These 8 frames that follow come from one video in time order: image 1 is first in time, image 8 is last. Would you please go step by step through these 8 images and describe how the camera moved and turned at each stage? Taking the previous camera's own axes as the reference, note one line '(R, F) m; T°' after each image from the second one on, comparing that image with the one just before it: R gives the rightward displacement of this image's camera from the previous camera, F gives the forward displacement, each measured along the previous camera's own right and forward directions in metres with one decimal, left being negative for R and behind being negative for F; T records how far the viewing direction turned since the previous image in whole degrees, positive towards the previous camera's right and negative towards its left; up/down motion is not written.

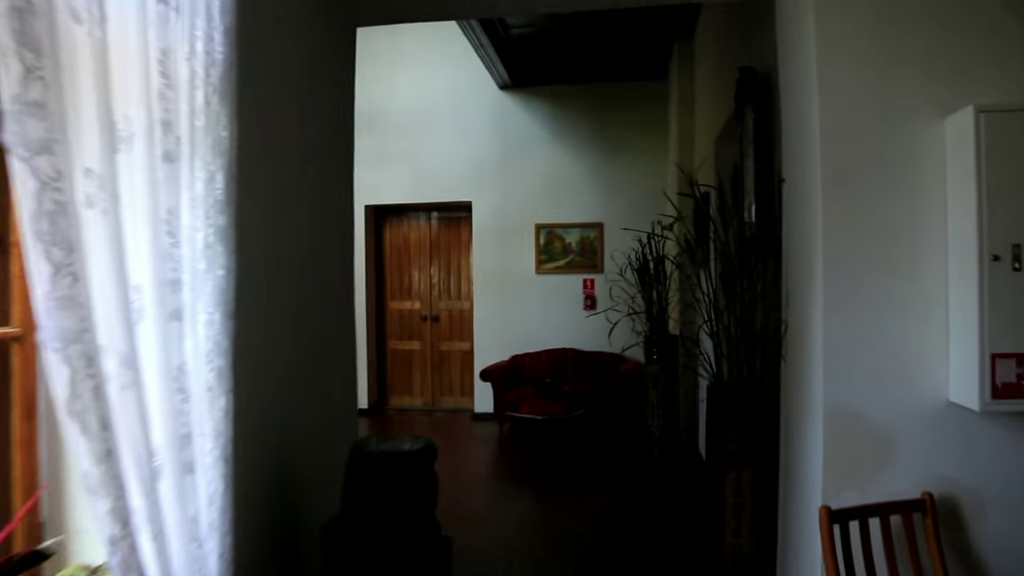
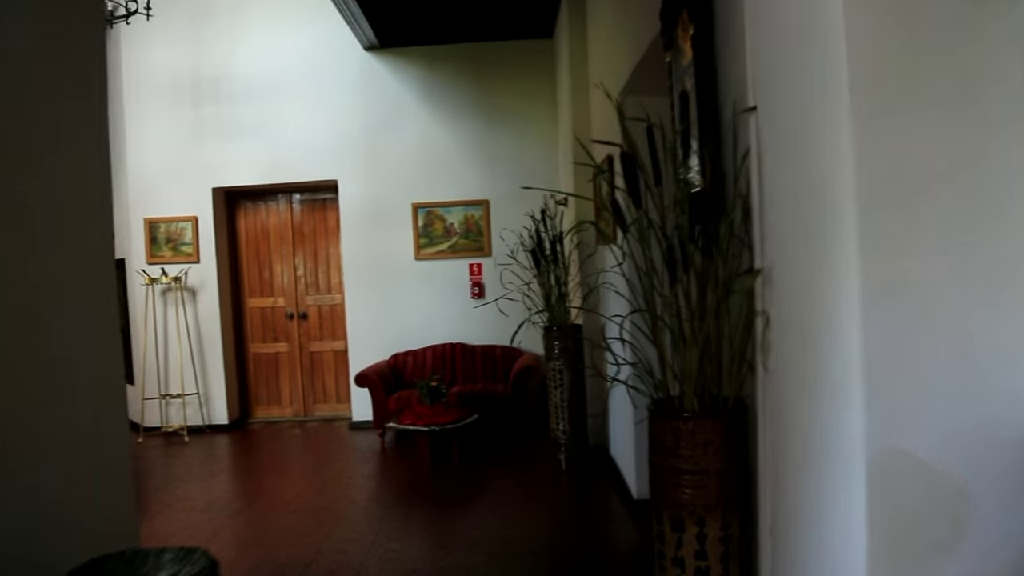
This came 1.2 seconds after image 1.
(+0.1, +0.8) m; +8°
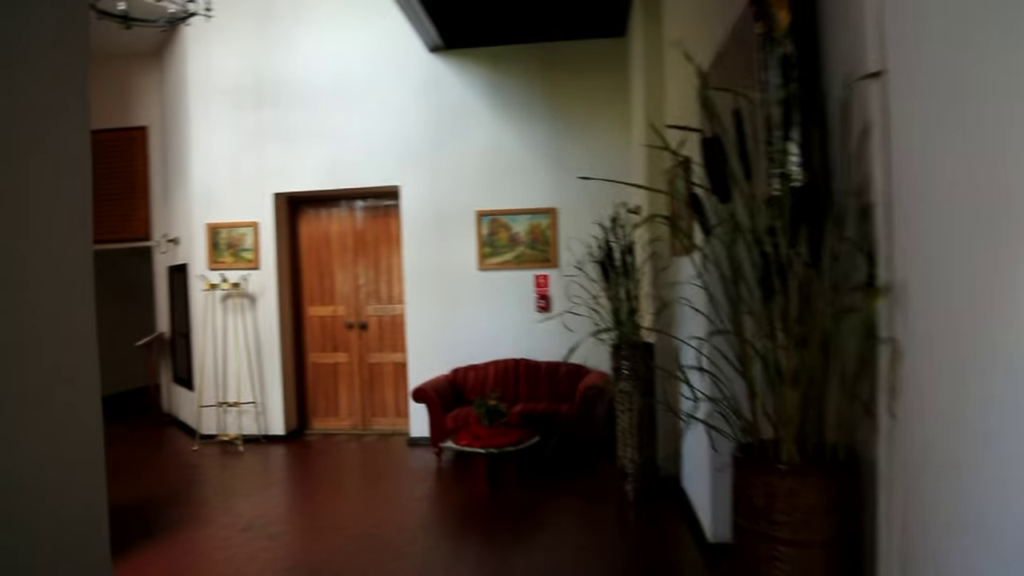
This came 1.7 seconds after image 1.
(0.0, +0.3) m; -5°
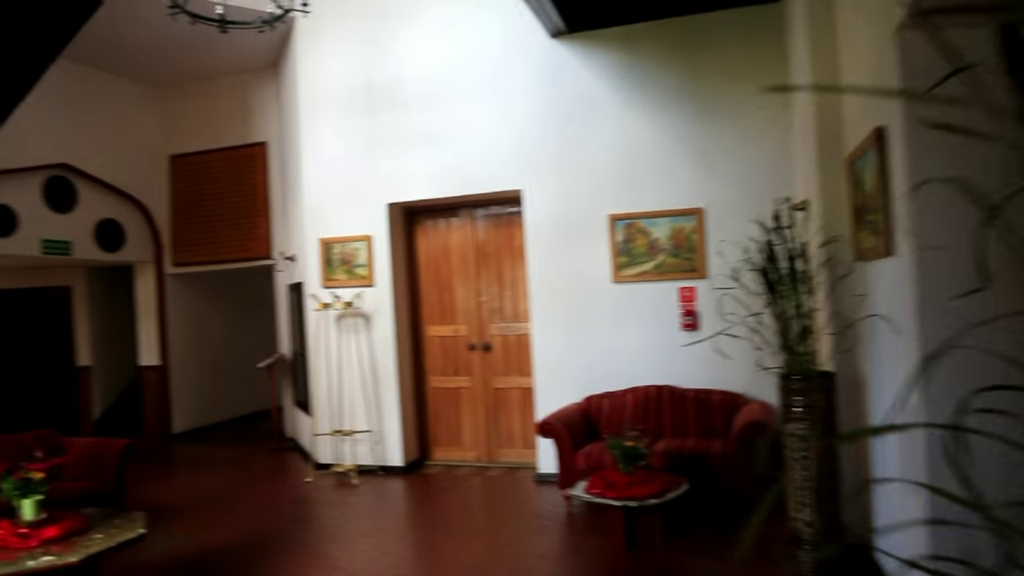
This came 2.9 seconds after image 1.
(0.0, +0.7) m; -10°
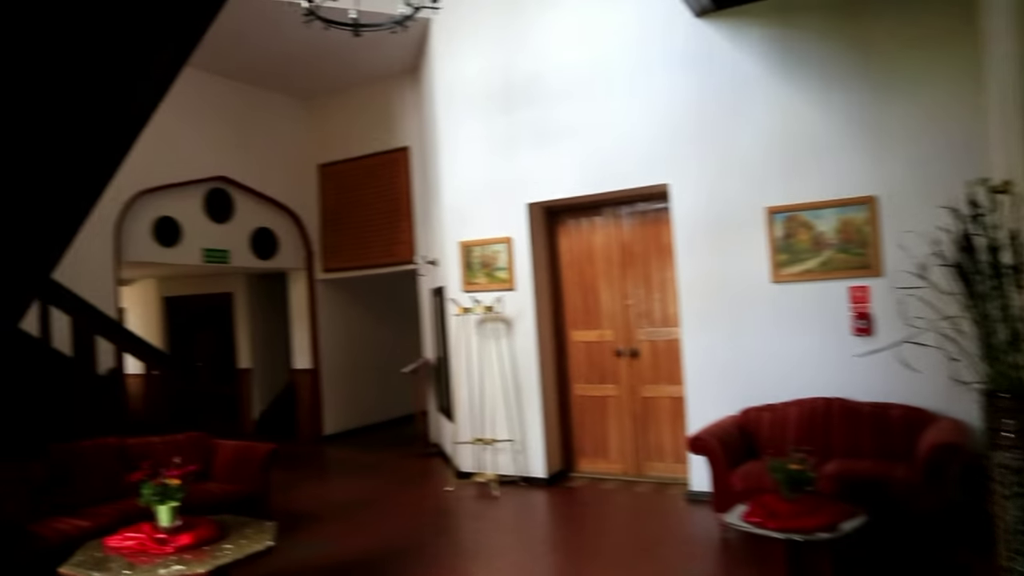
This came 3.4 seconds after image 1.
(0.0, +0.3) m; -11°
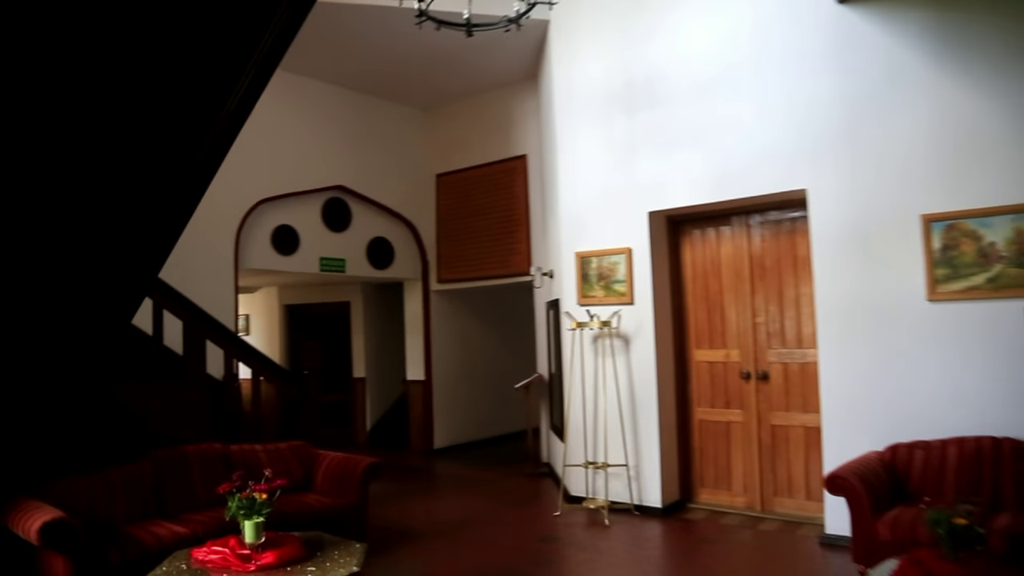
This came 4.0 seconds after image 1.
(0.0, +0.3) m; -9°
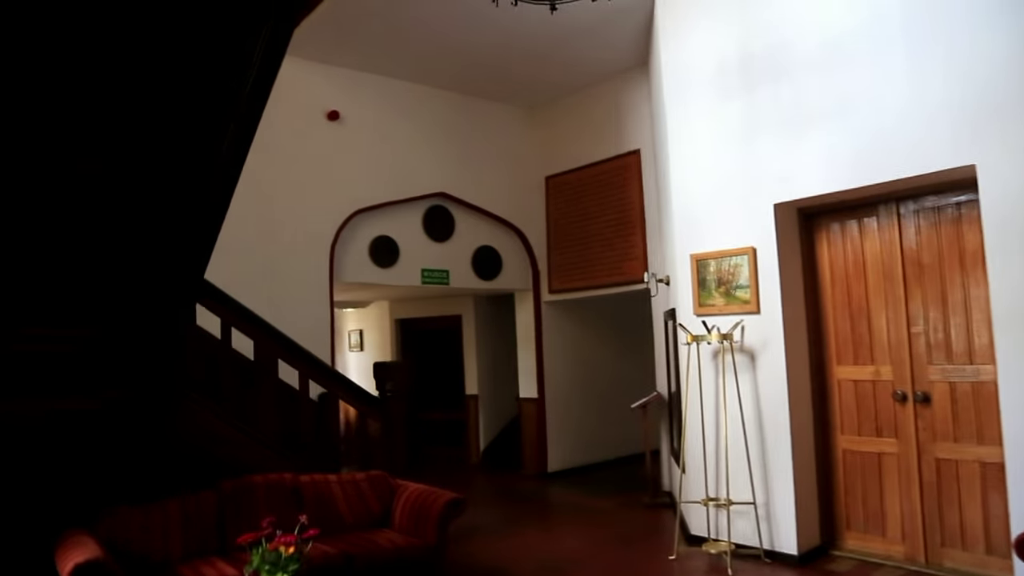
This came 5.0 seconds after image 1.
(+0.2, +0.6) m; -10°
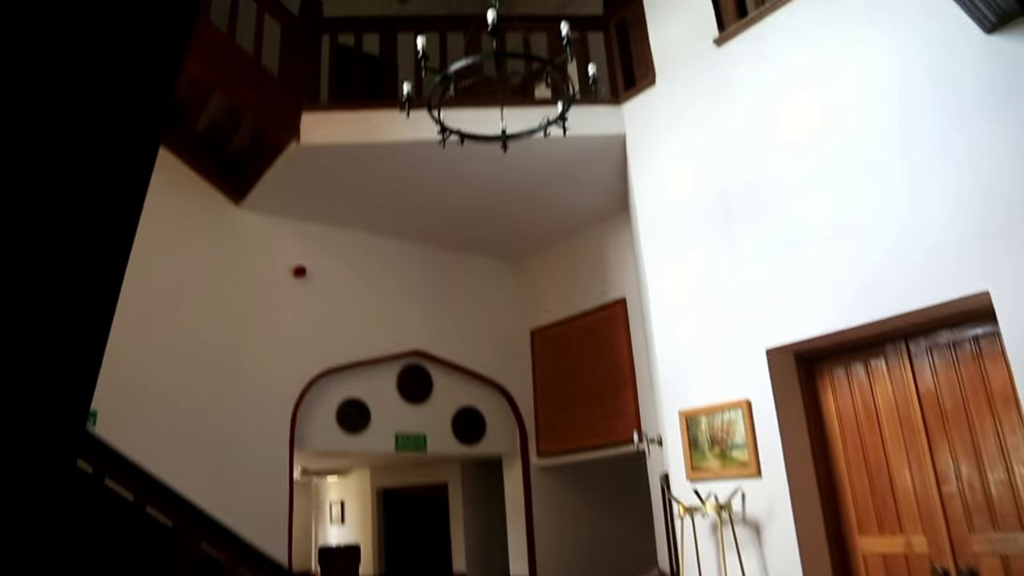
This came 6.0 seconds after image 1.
(+0.3, +0.5) m; -1°
